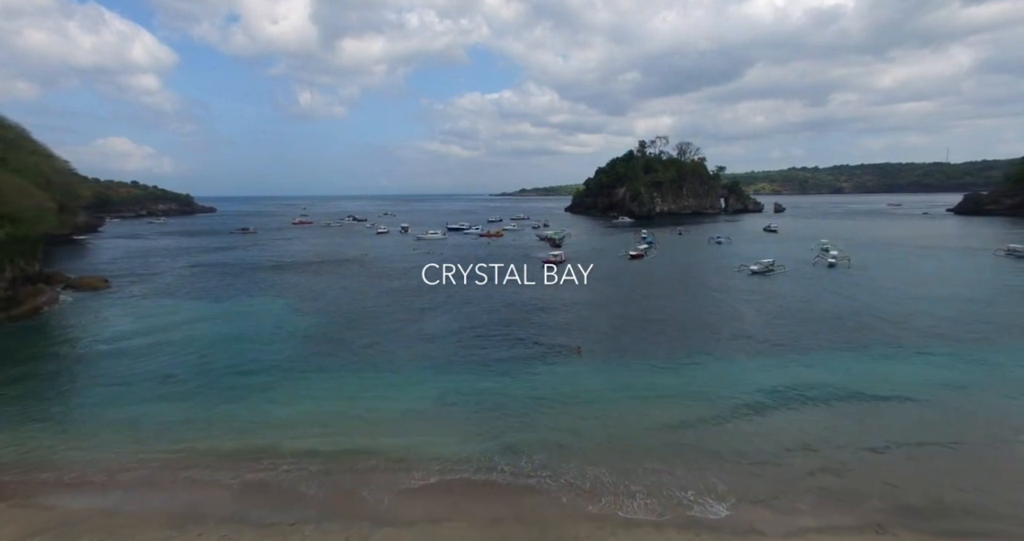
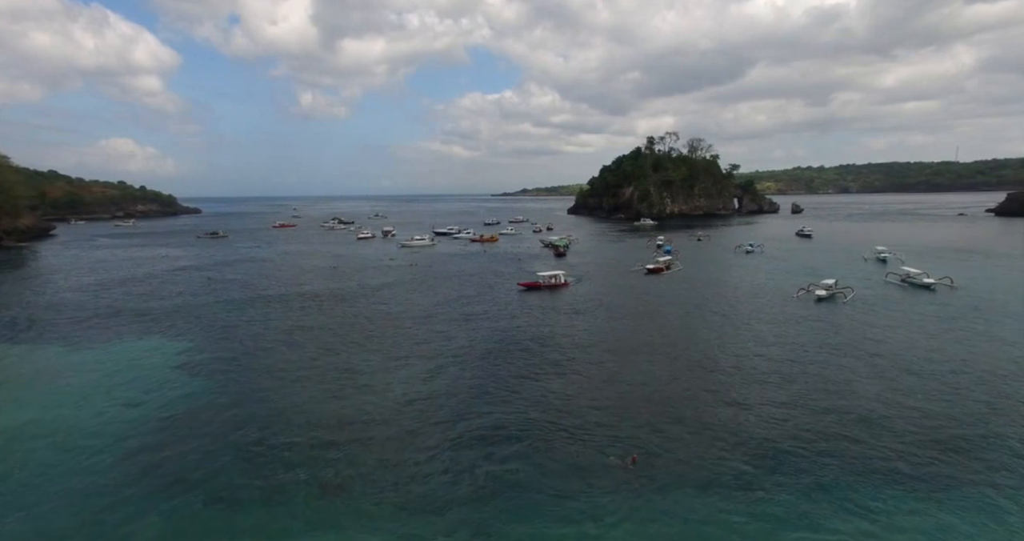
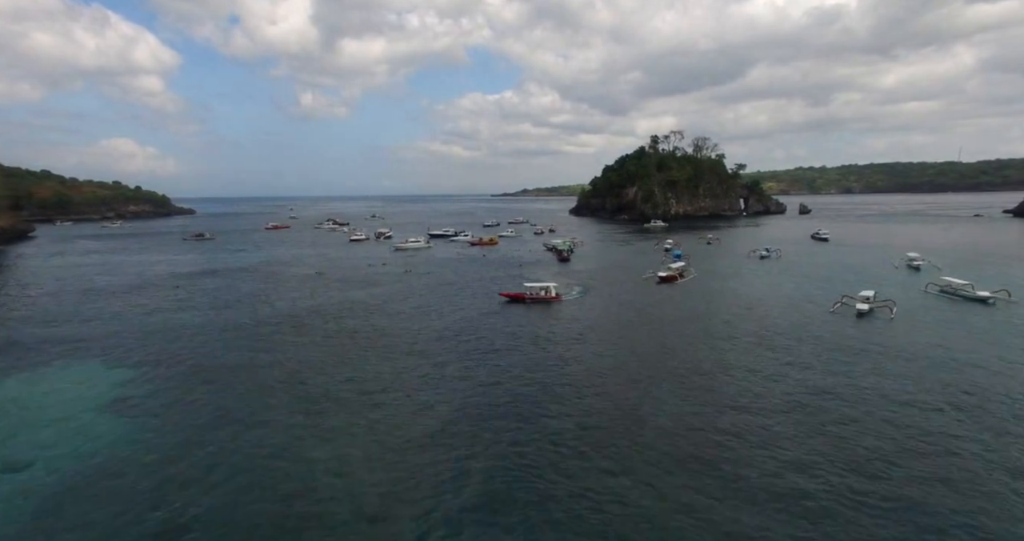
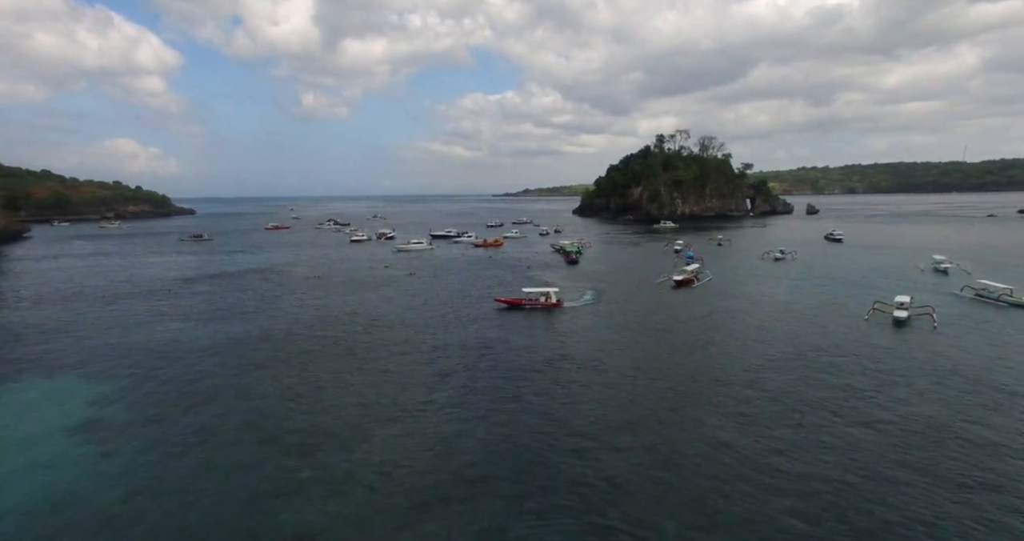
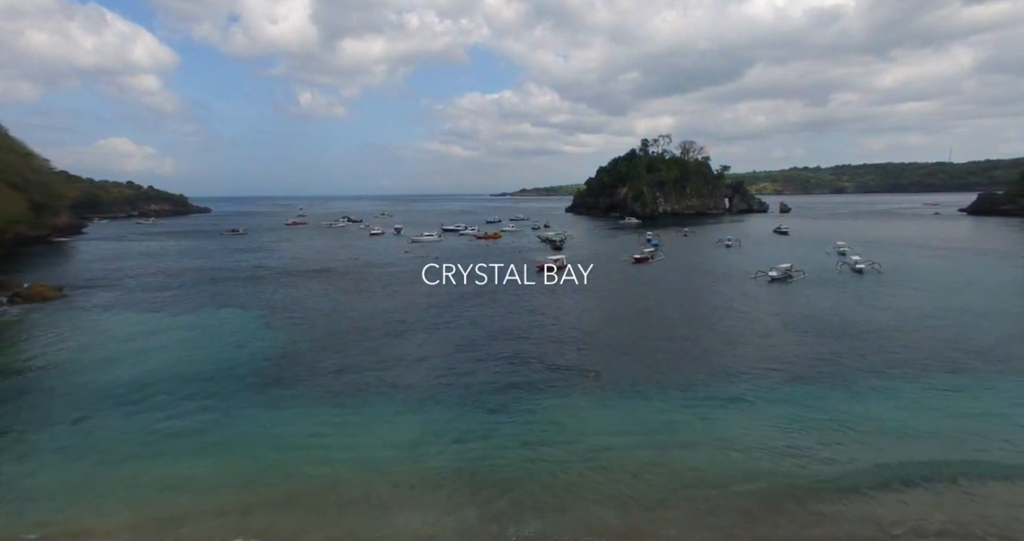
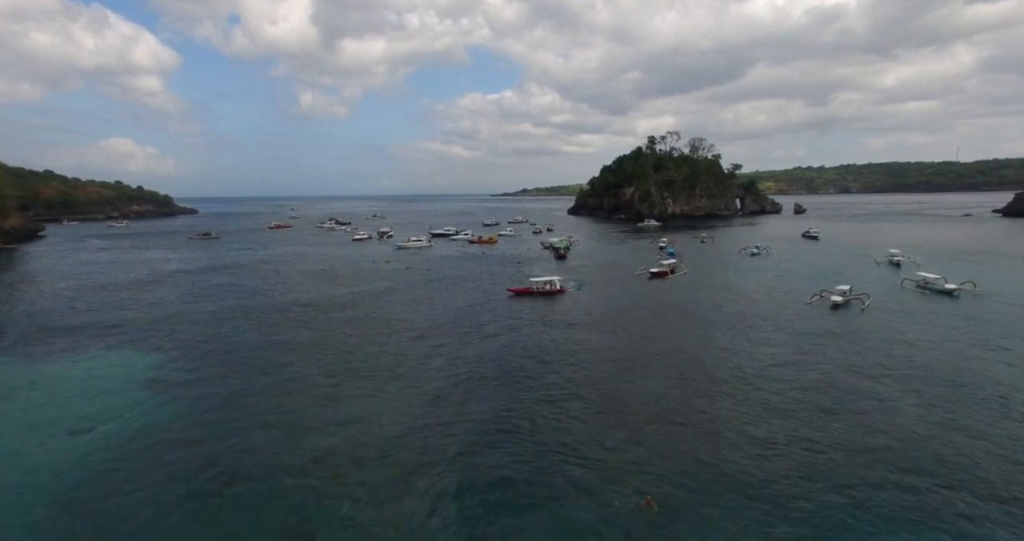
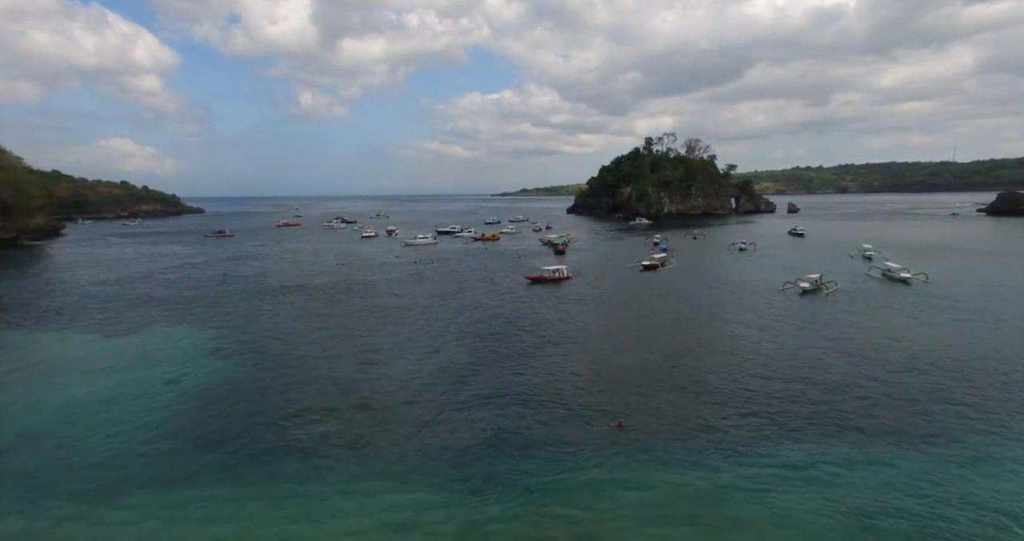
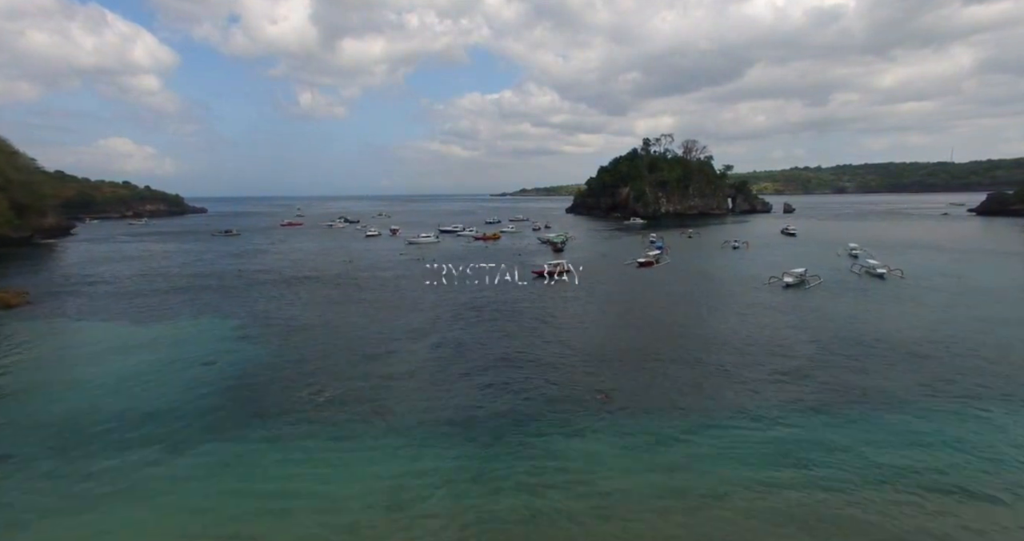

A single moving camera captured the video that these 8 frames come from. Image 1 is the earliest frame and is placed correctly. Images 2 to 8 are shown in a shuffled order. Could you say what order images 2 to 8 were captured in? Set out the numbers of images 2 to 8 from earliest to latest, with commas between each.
5, 8, 7, 2, 6, 3, 4
